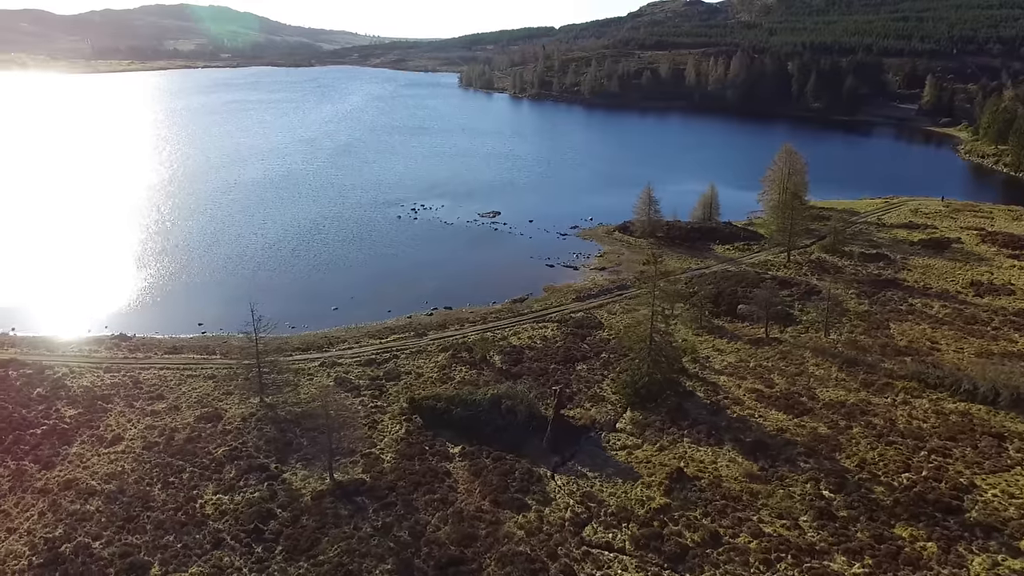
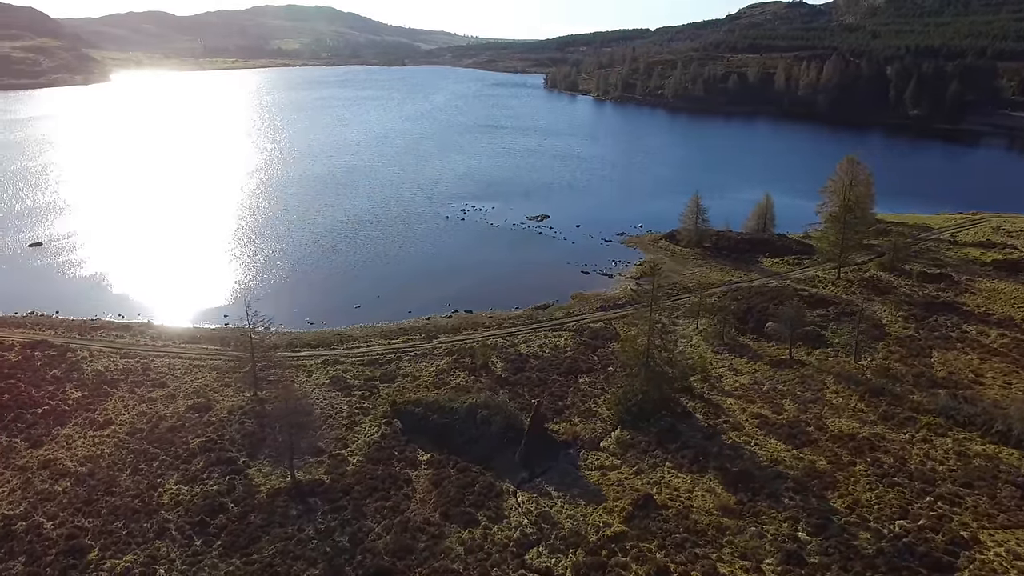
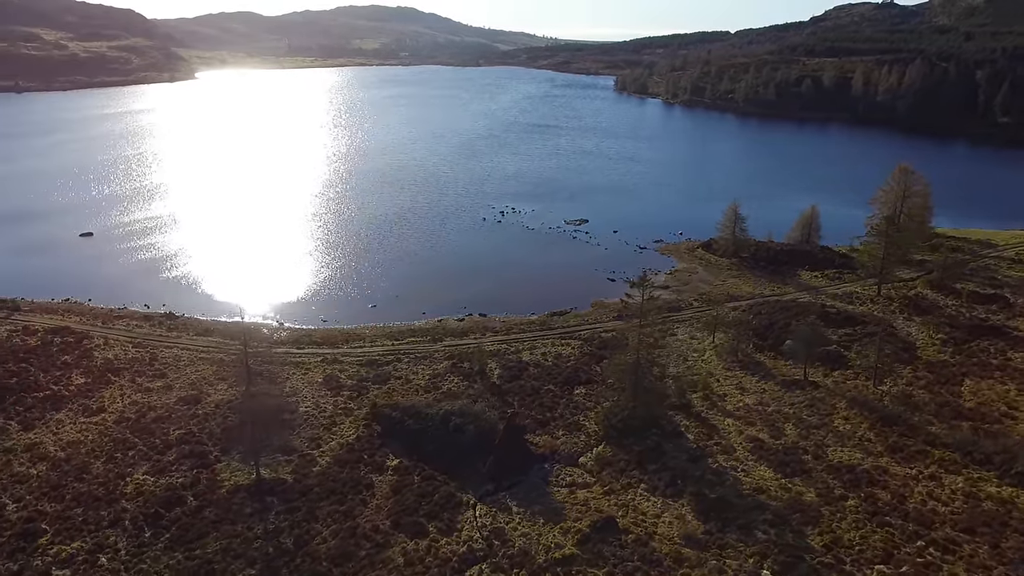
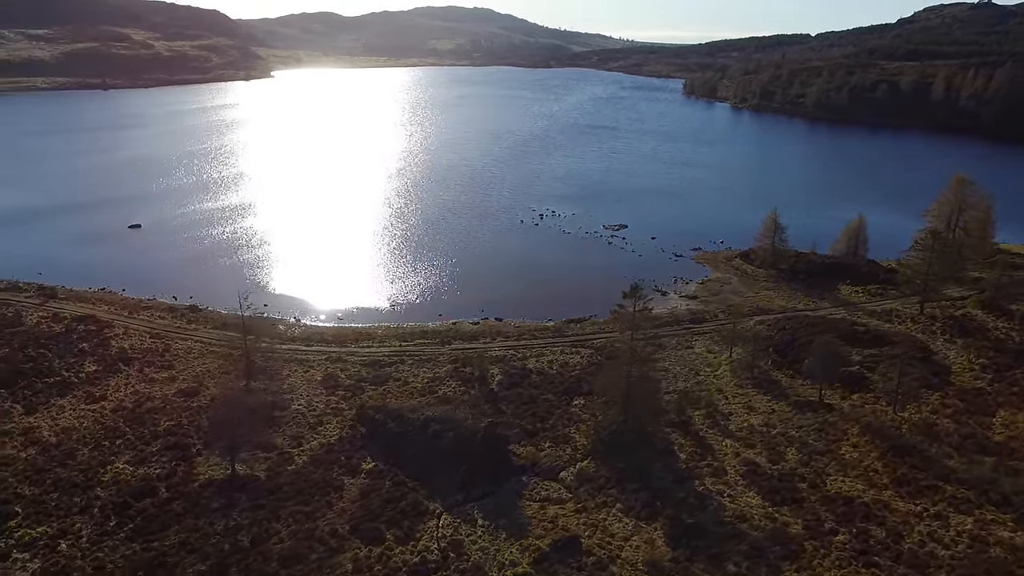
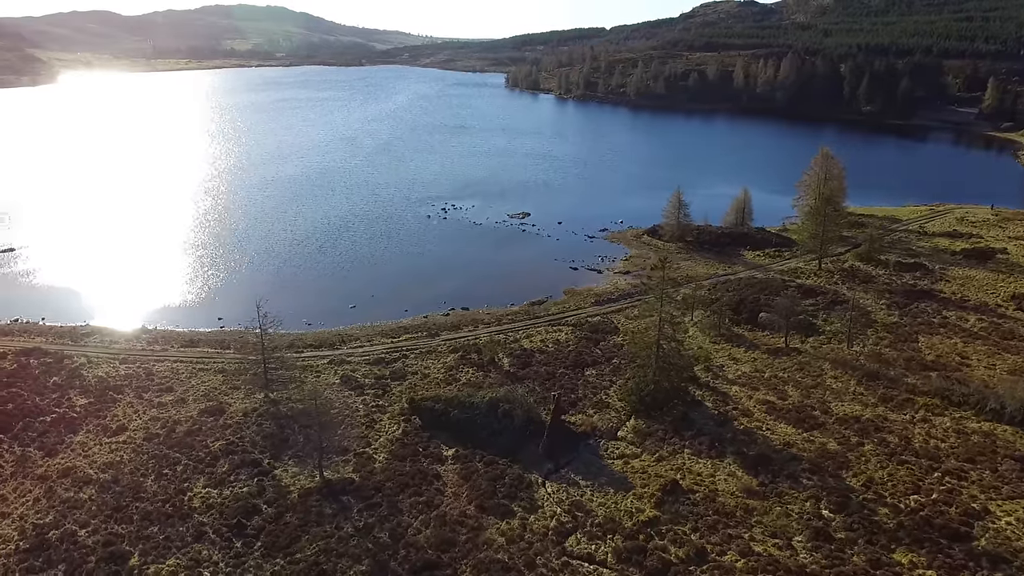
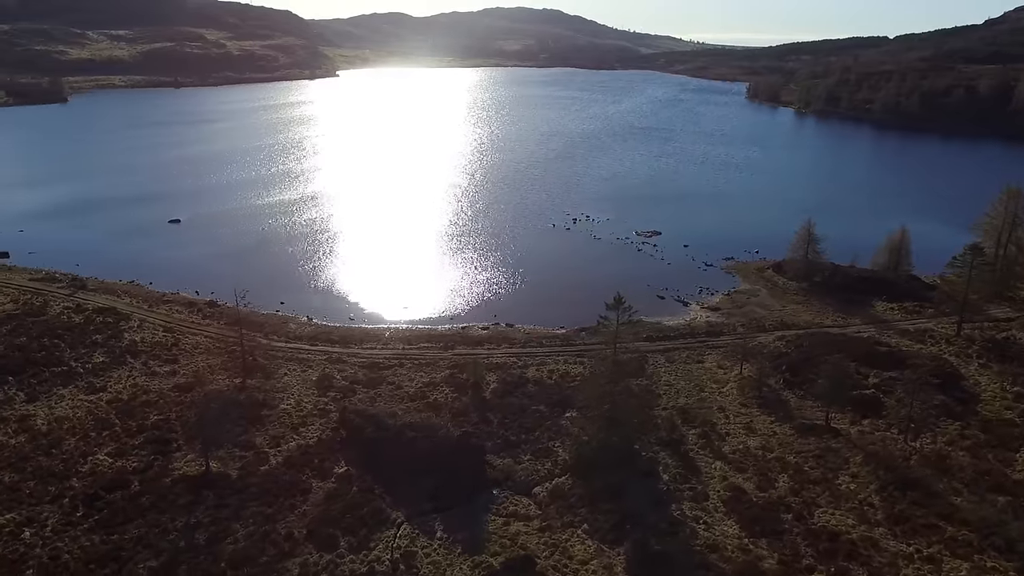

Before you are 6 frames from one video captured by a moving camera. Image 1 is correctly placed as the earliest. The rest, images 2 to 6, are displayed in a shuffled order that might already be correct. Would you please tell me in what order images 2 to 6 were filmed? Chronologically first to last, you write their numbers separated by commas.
5, 2, 3, 4, 6
